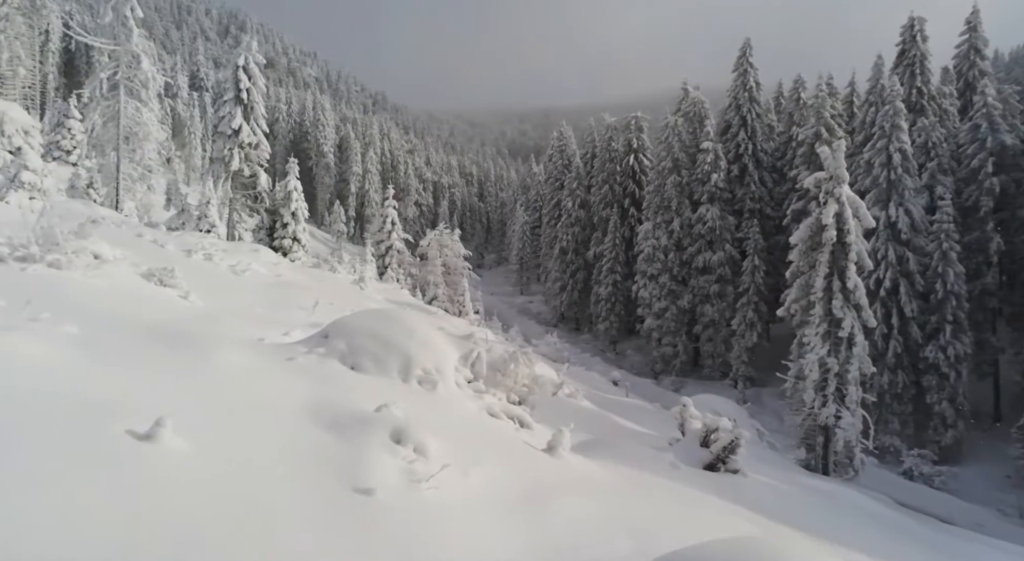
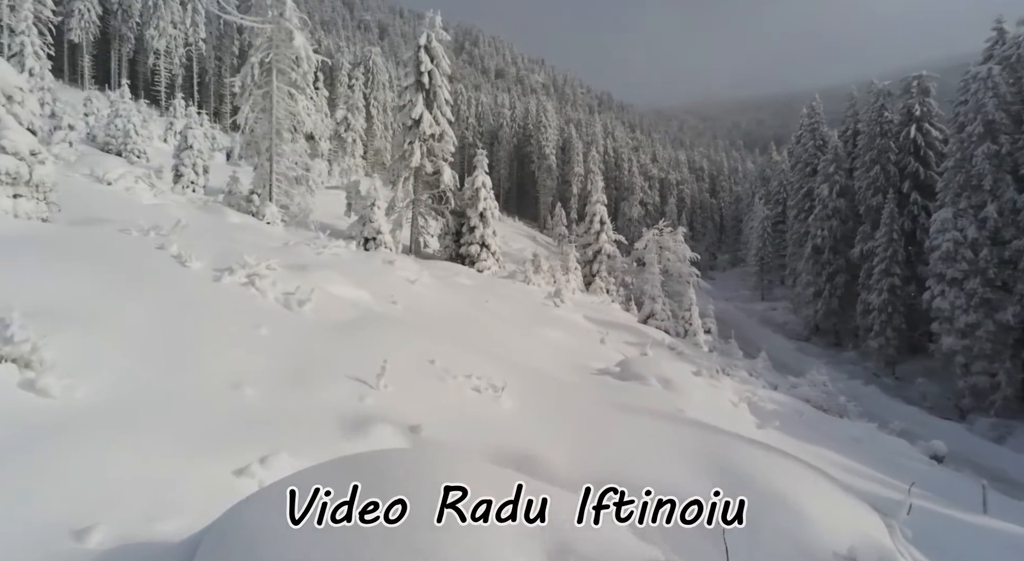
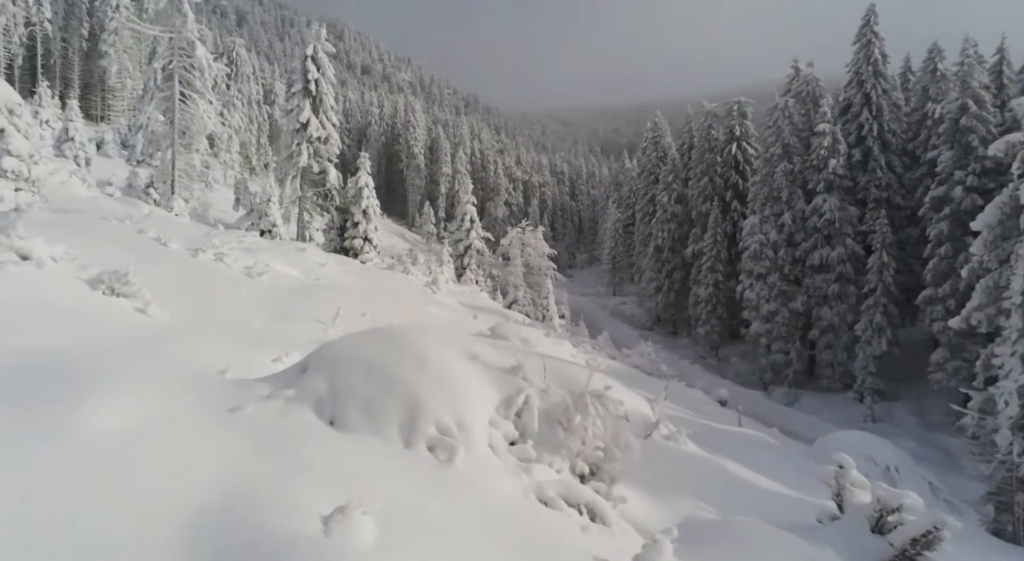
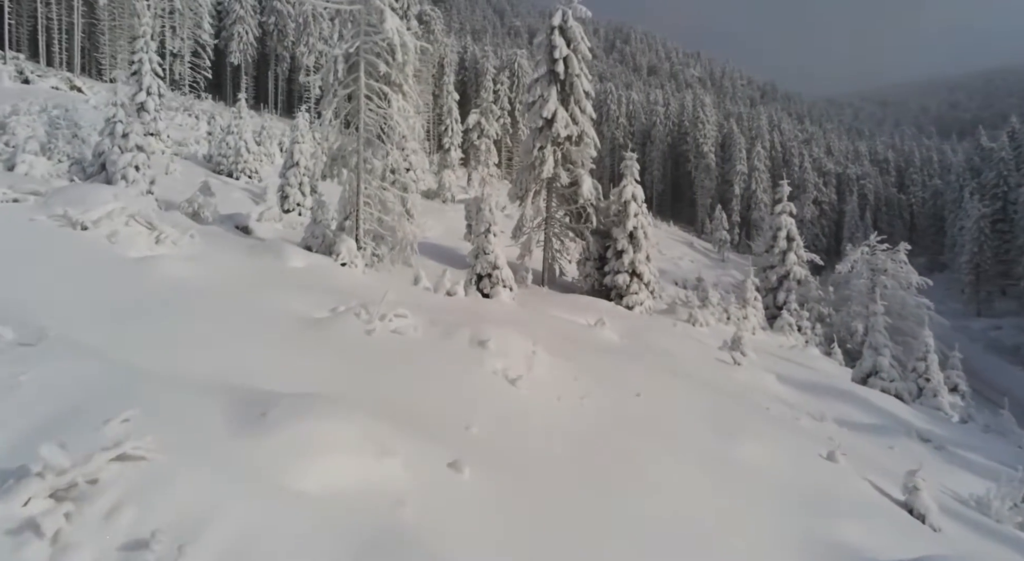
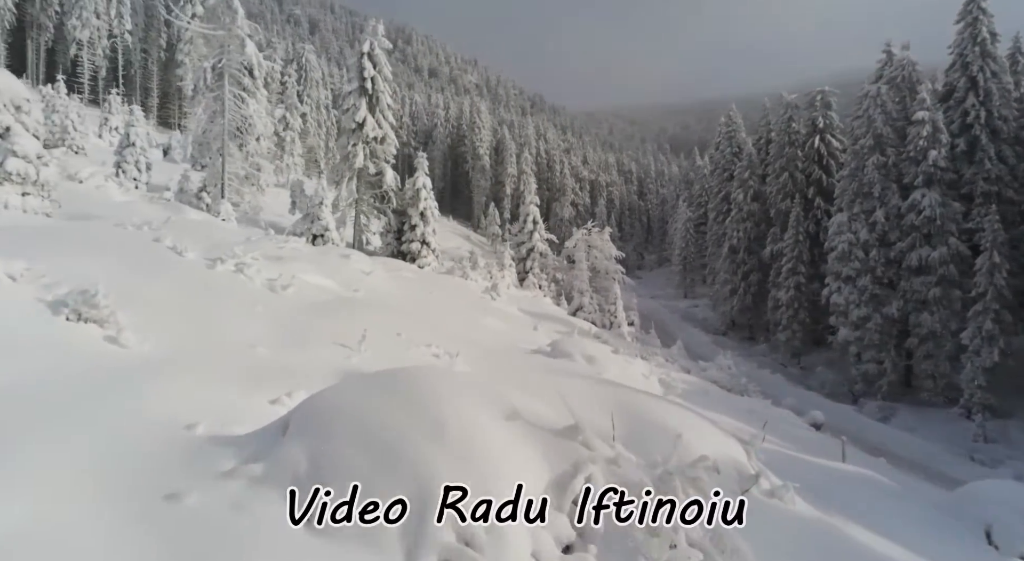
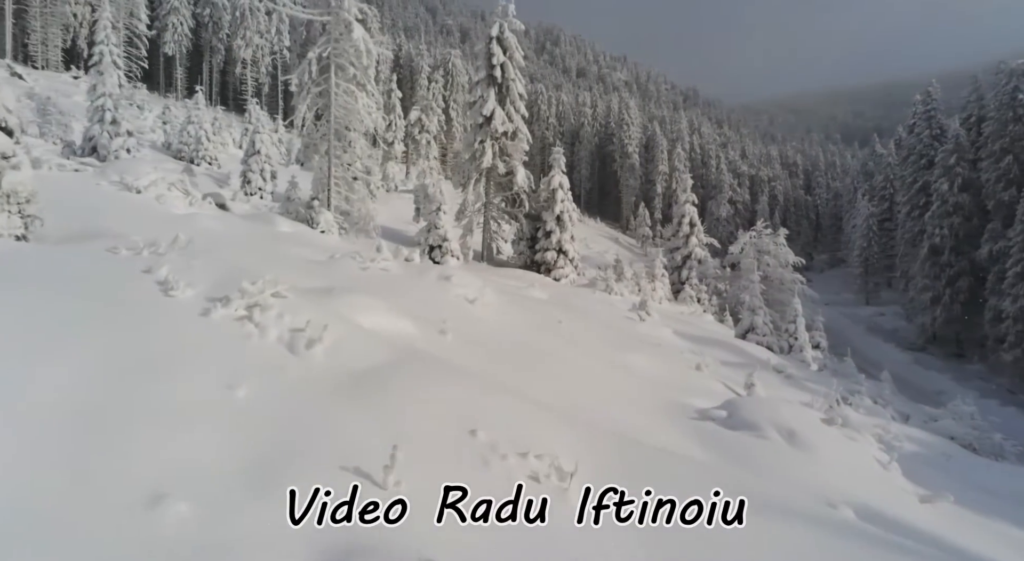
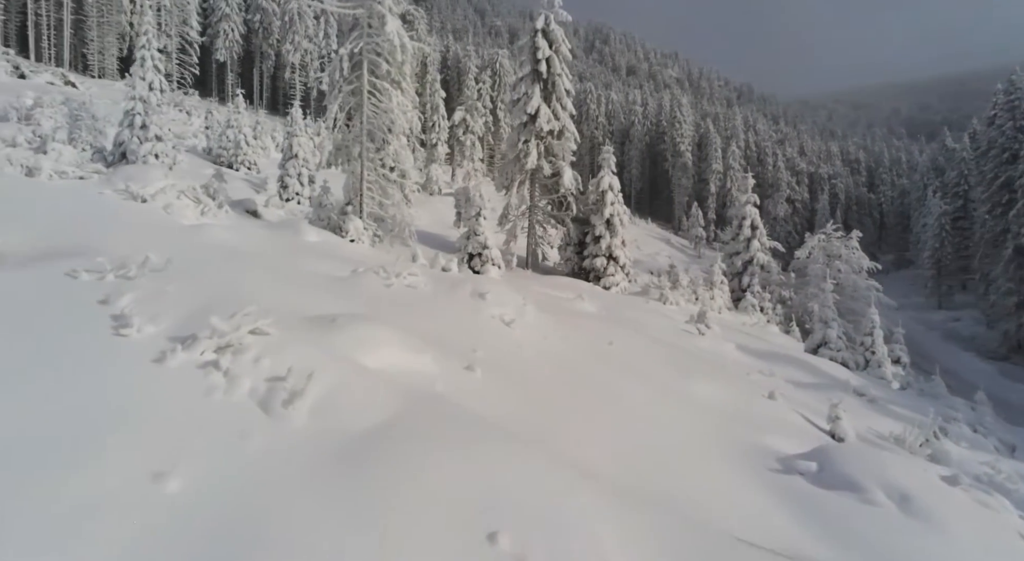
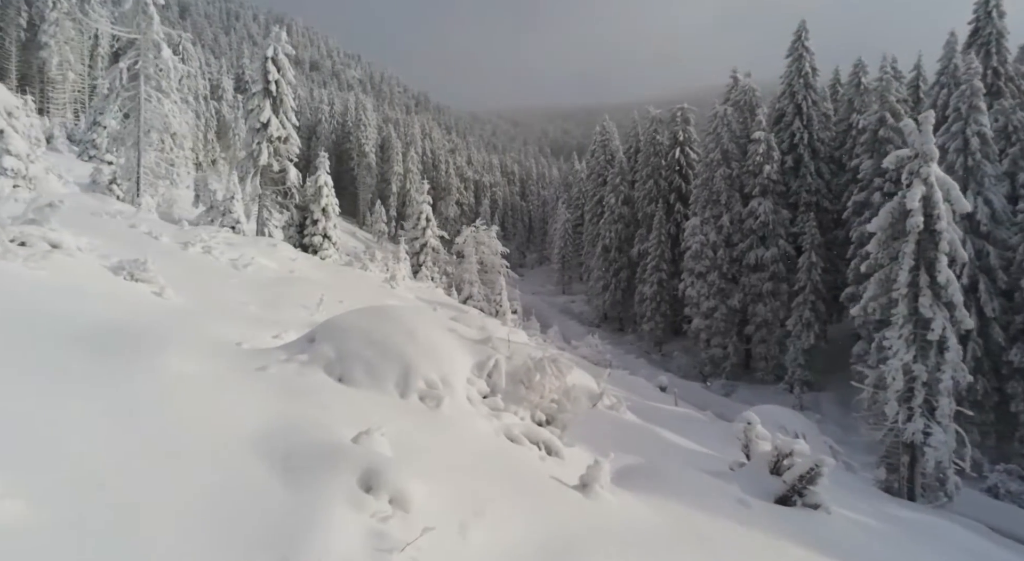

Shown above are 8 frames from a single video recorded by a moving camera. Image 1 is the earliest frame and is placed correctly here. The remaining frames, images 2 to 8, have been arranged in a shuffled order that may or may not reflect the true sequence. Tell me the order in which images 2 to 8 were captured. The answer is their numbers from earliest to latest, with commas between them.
8, 3, 5, 2, 6, 7, 4
